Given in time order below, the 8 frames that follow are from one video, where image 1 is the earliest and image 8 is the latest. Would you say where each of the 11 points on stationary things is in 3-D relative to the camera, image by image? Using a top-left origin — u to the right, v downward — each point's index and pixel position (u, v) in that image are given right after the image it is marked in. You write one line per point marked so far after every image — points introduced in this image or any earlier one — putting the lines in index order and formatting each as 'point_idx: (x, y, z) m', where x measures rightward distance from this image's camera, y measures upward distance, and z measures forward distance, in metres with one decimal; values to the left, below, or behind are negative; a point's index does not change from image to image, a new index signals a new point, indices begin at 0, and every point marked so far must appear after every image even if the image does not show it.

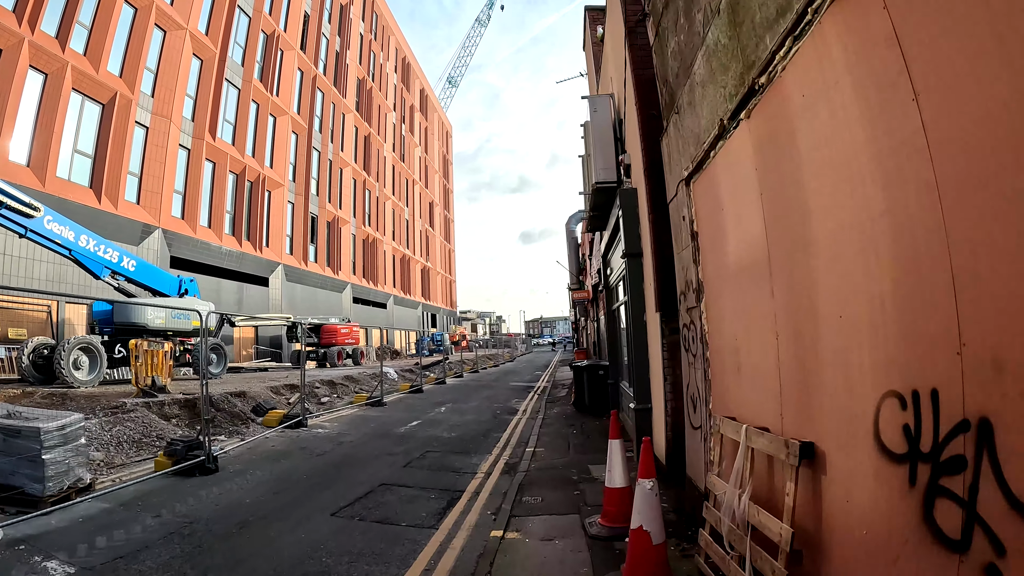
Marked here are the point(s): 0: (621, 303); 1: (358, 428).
0: (+1.9, -0.3, +8.4) m
1: (-3.0, -2.8, +9.6) m
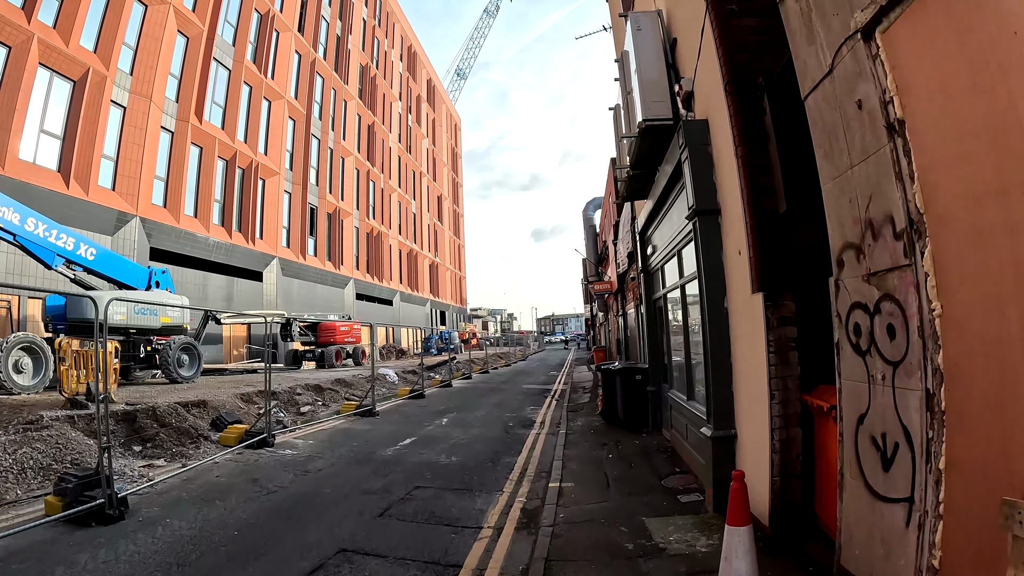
0: (+2.1, 0.0, +6.3) m
1: (-2.7, -2.6, +7.7) m
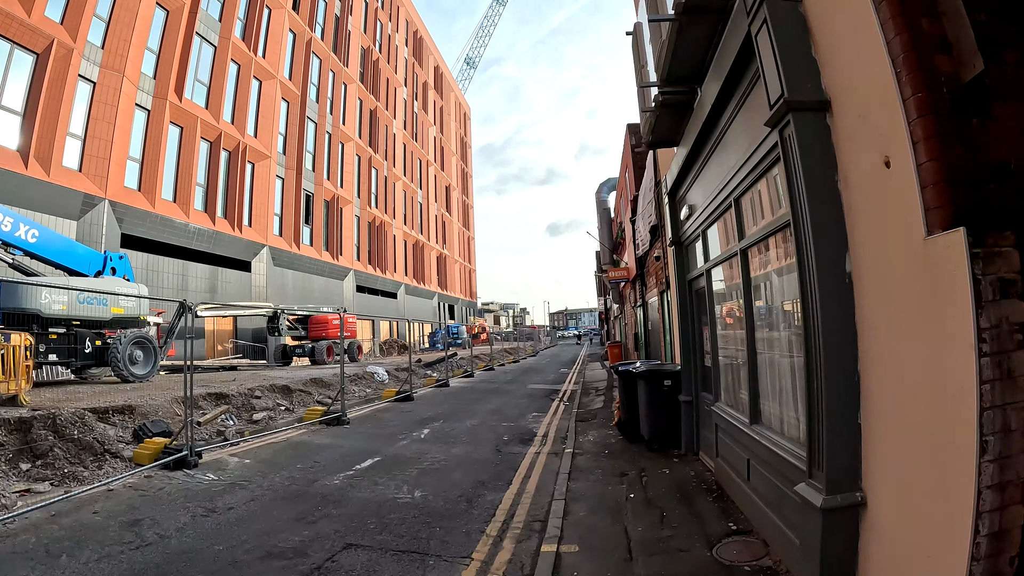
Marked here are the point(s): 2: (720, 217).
0: (+1.9, +0.2, +4.4) m
1: (-2.9, -2.3, +5.9) m
2: (+1.9, +0.6, +4.6) m
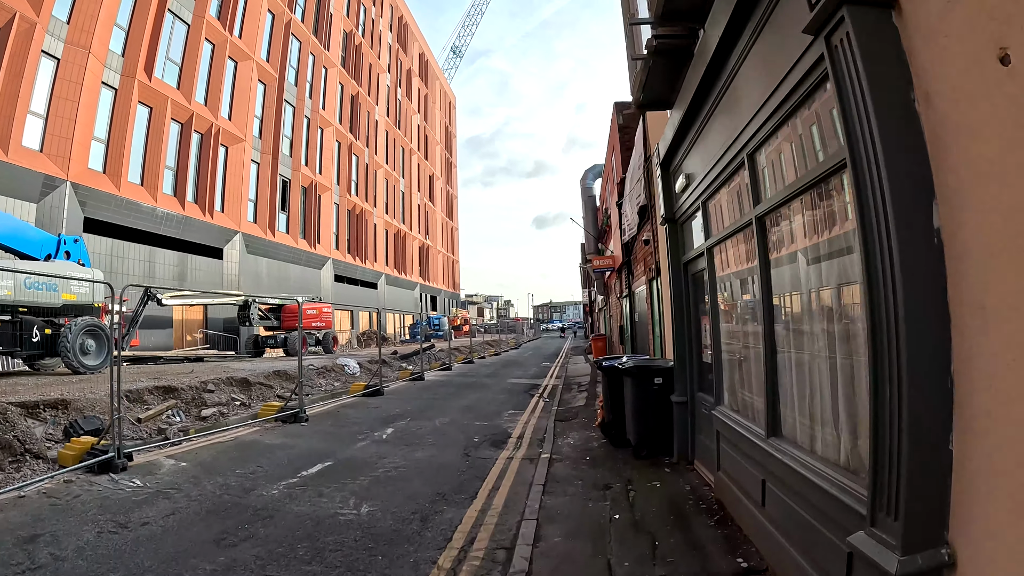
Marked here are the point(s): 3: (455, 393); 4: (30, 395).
0: (+1.6, +0.4, +3.7) m
1: (-3.2, -2.1, +5.1) m
2: (+1.6, +0.7, +3.8) m
3: (-1.4, -2.4, +11.3) m
4: (-7.2, -1.6, +7.4) m
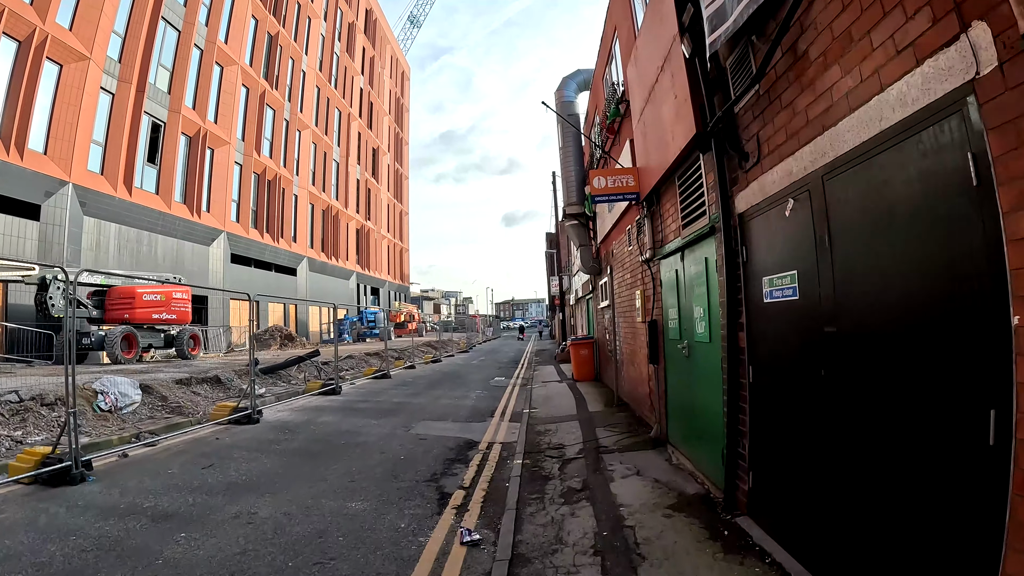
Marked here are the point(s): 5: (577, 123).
0: (+1.8, +0.3, +3.8) m
1: (-3.2, -2.0, +4.8) m
2: (+1.7, +0.7, +3.9) m
3: (-1.9, -2.4, +11.1) m
4: (-7.4, -1.5, +6.7) m
5: (+1.5, +3.8, +11.5) m
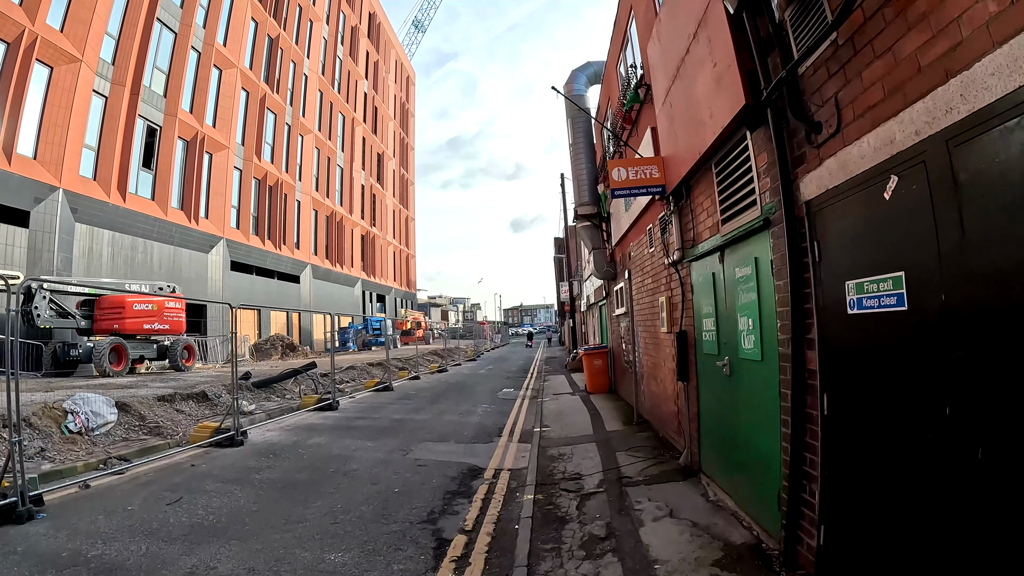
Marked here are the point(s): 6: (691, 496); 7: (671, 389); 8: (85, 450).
0: (+1.8, +0.3, +3.0) m
1: (-3.1, -2.1, +4.1) m
2: (+1.8, +0.7, +3.1) m
3: (-1.7, -2.5, +10.3) m
4: (-7.3, -1.6, +6.0) m
5: (+1.7, +3.7, +10.8) m
6: (+1.7, -2.0, +4.7) m
7: (+1.9, -1.2, +6.0) m
8: (-6.1, -2.3, +7.1) m
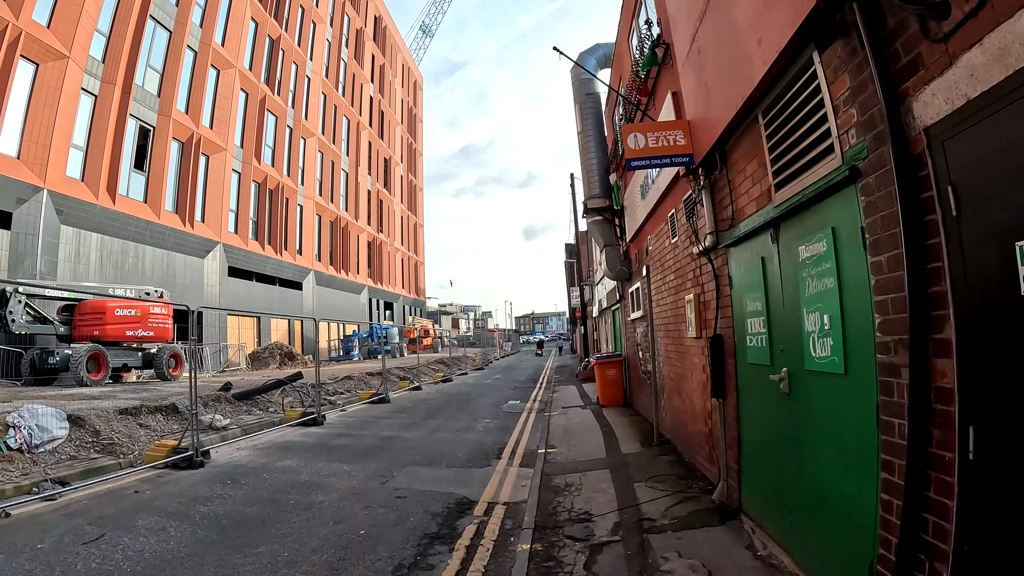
0: (+1.7, +0.4, +2.0) m
1: (-3.2, -2.1, +3.1) m
2: (+1.6, +0.8, +2.1) m
3: (-1.7, -2.6, +9.3) m
4: (-7.3, -1.6, +5.2) m
5: (+1.7, +3.7, +9.8) m
6: (+1.6, -1.9, +3.6) m
7: (+1.8, -1.2, +4.9) m
8: (-6.1, -2.3, +6.2) m
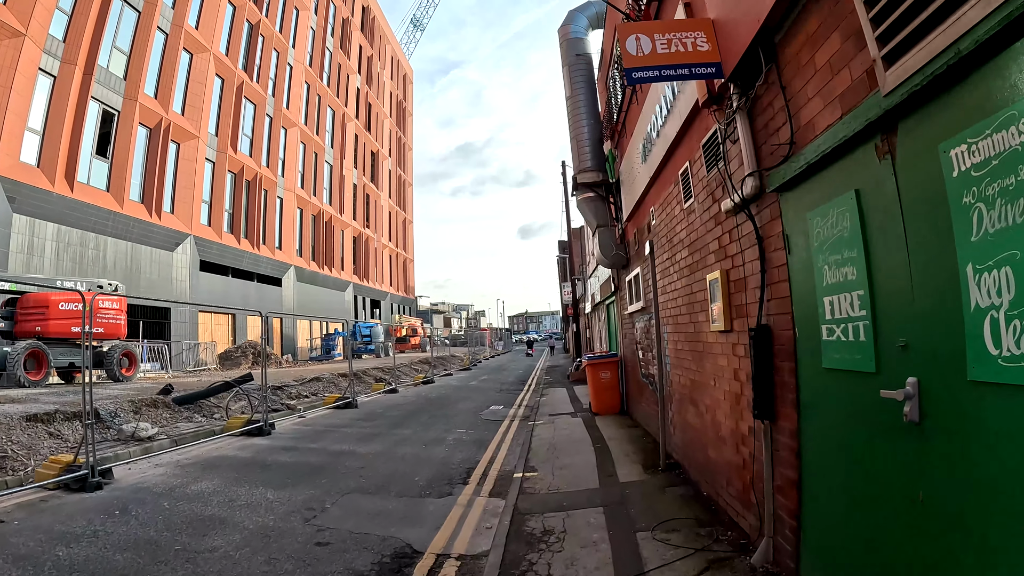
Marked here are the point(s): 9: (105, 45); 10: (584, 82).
0: (+1.4, +0.6, +0.6) m
1: (-3.5, -1.9, +1.7) m
2: (+1.4, +0.9, +0.7) m
3: (-2.0, -2.4, +7.9) m
4: (-7.6, -1.4, +3.7) m
5: (+1.4, +3.8, +8.4) m
6: (+1.3, -1.7, +2.2) m
7: (+1.5, -1.0, +3.5) m
8: (-6.5, -2.1, +4.8) m
9: (-14.5, +8.8, +17.5) m
10: (+1.2, +3.5, +8.4) m
